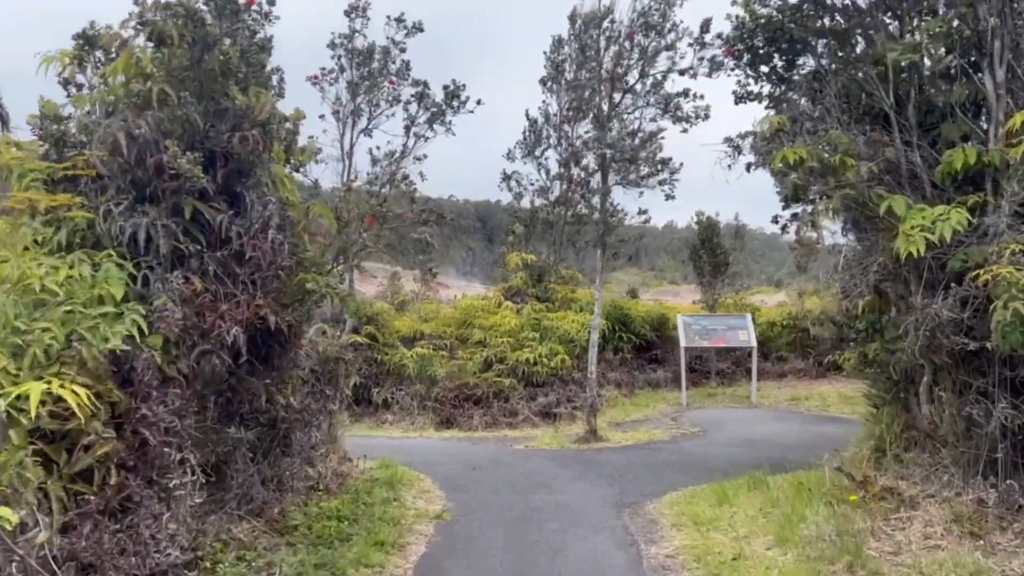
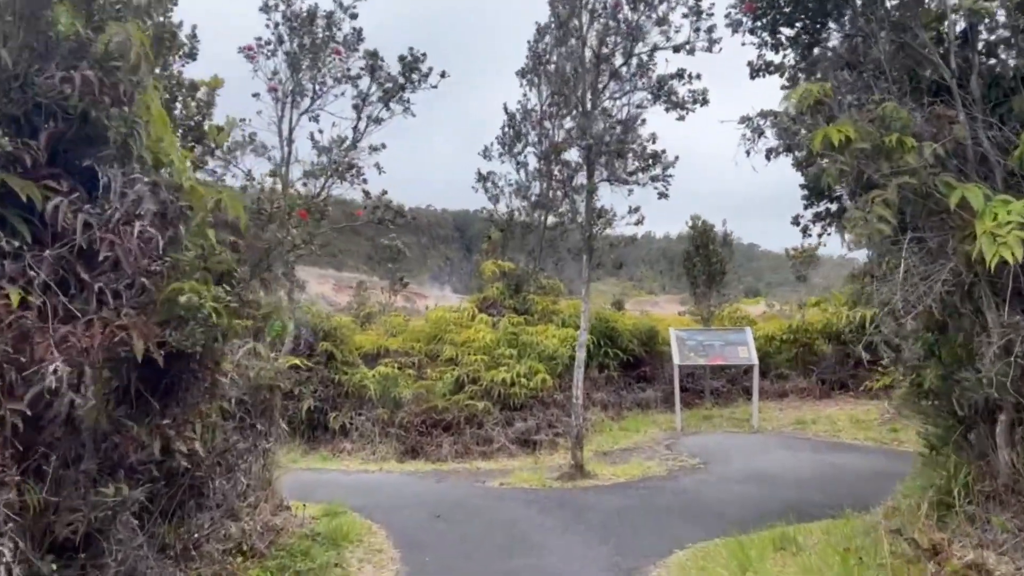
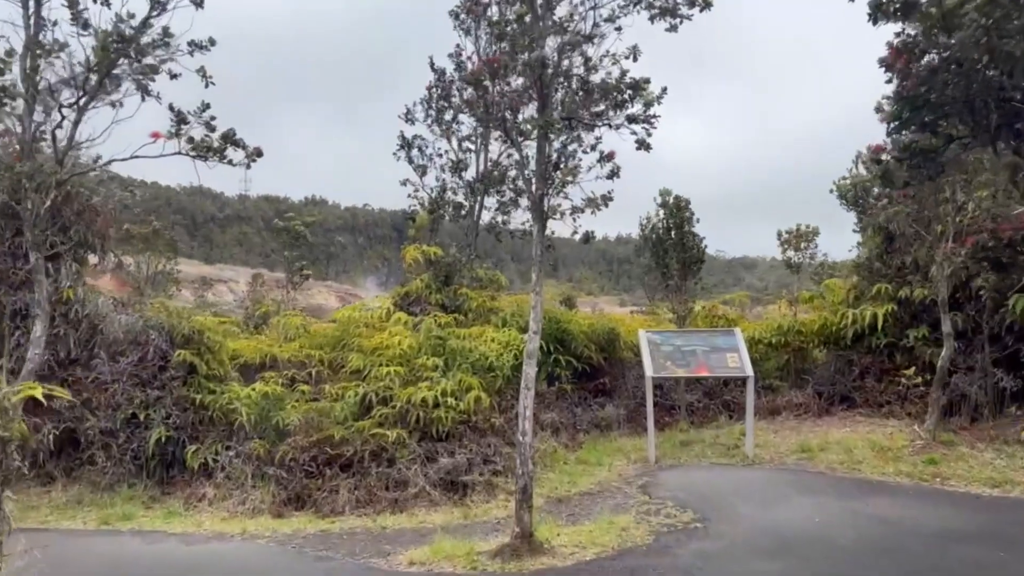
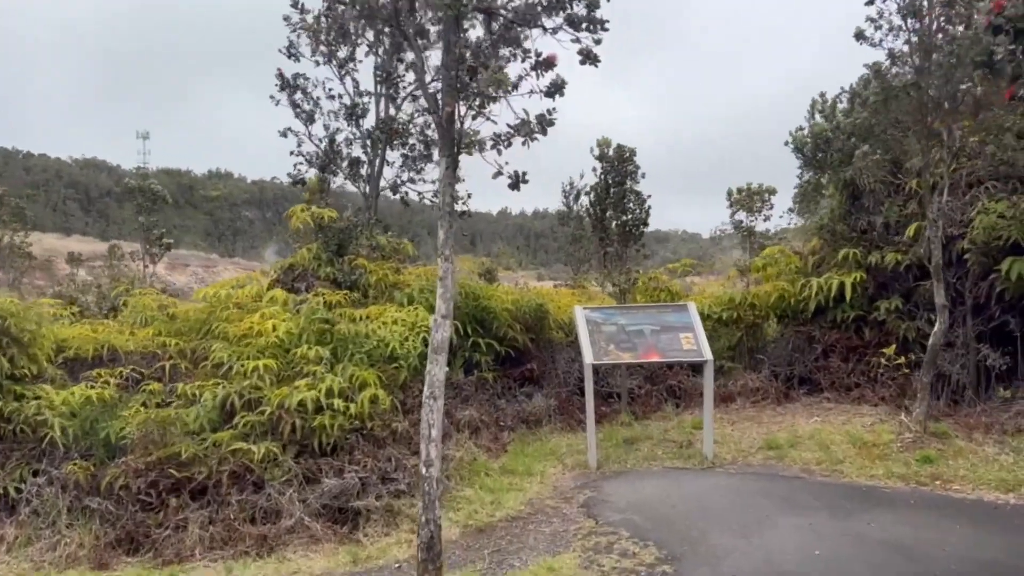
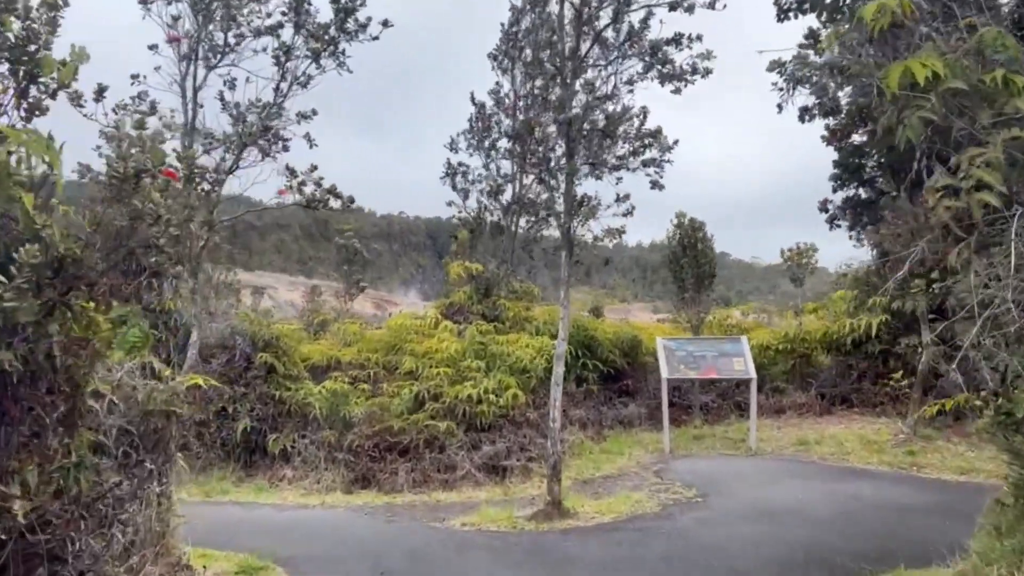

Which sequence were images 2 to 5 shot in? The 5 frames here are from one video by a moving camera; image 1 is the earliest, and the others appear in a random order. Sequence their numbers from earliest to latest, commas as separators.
2, 5, 3, 4
